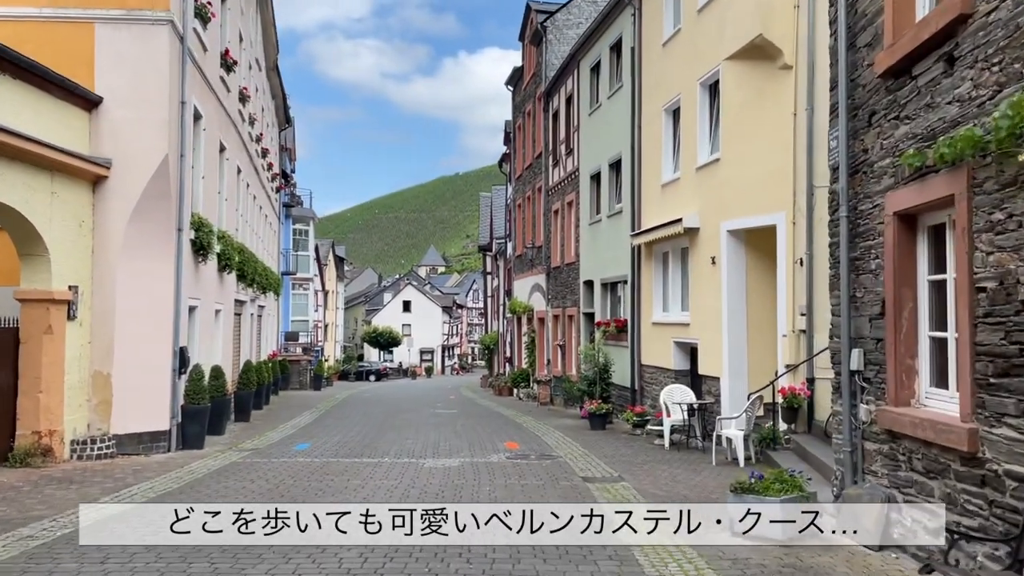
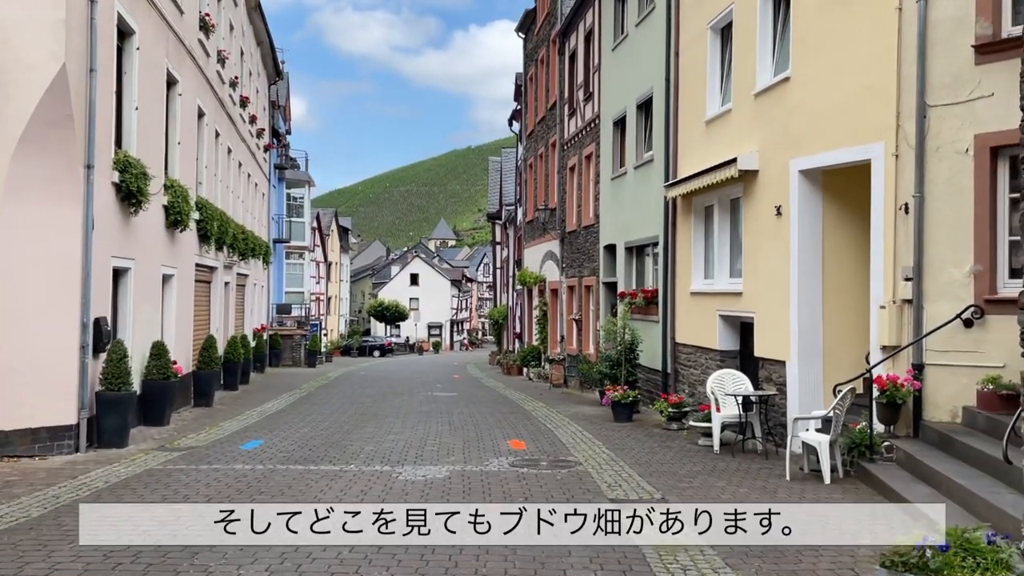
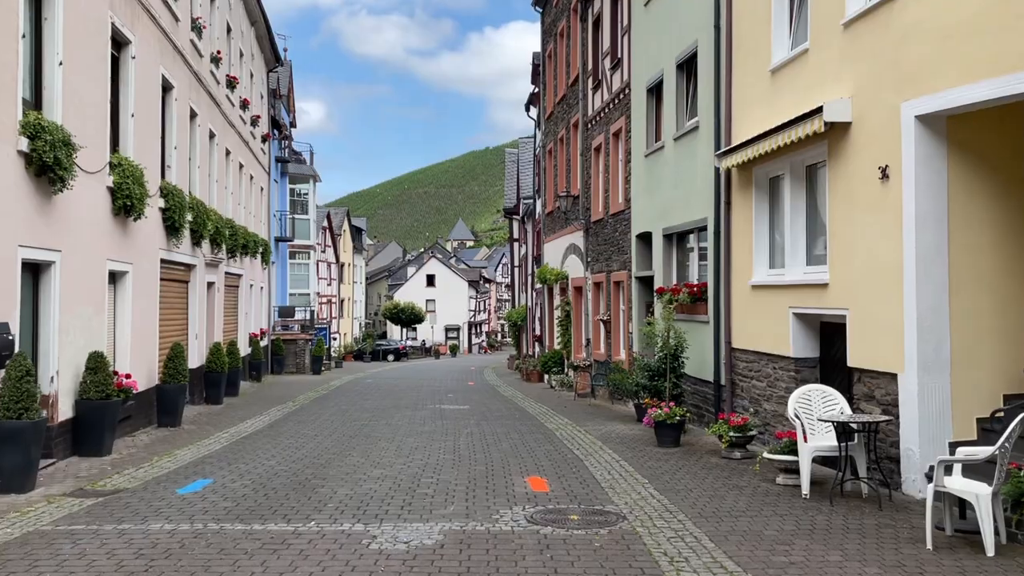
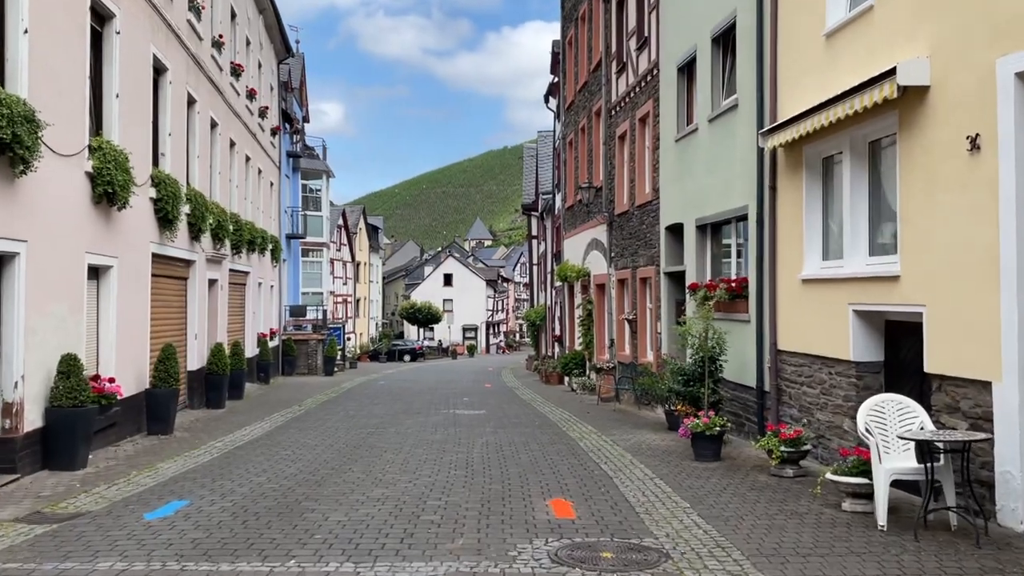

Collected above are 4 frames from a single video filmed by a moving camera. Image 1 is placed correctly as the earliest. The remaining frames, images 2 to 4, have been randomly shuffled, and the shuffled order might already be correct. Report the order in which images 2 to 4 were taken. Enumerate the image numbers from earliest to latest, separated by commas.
2, 3, 4
